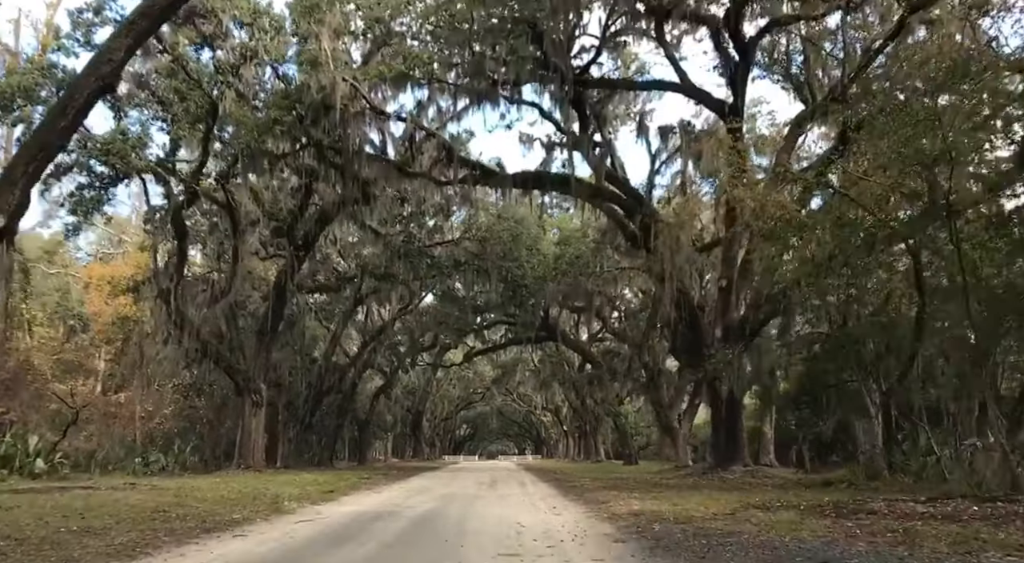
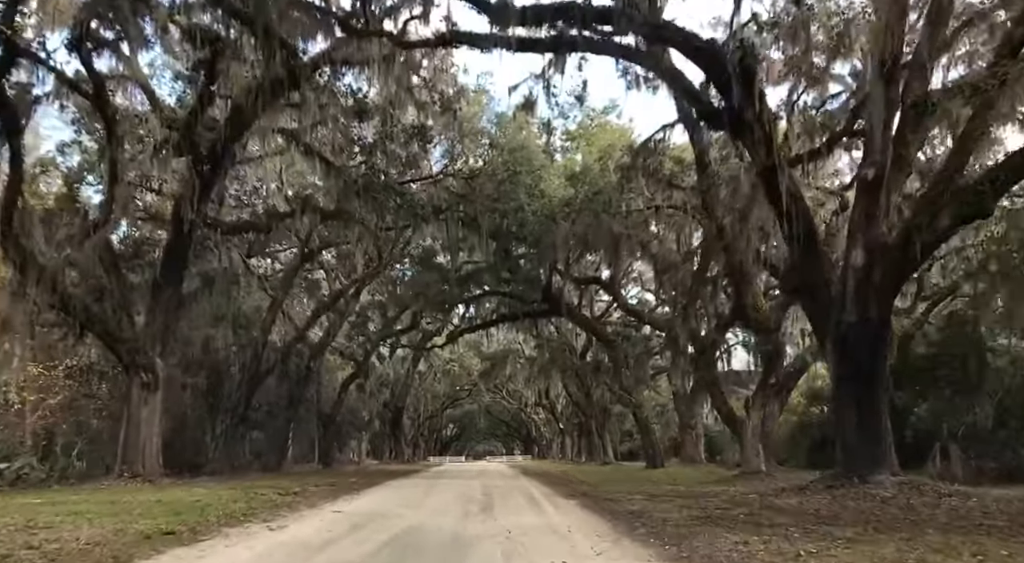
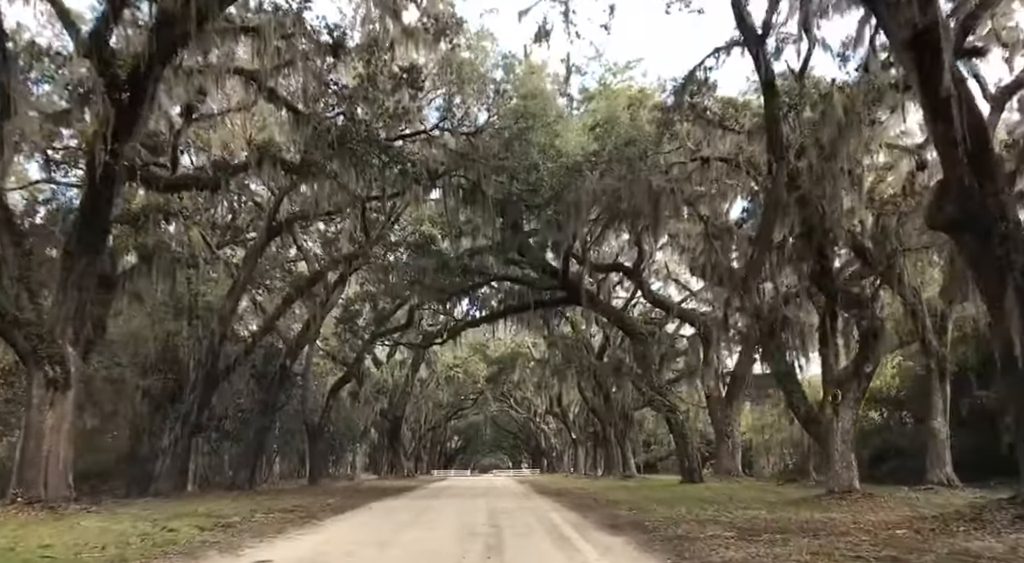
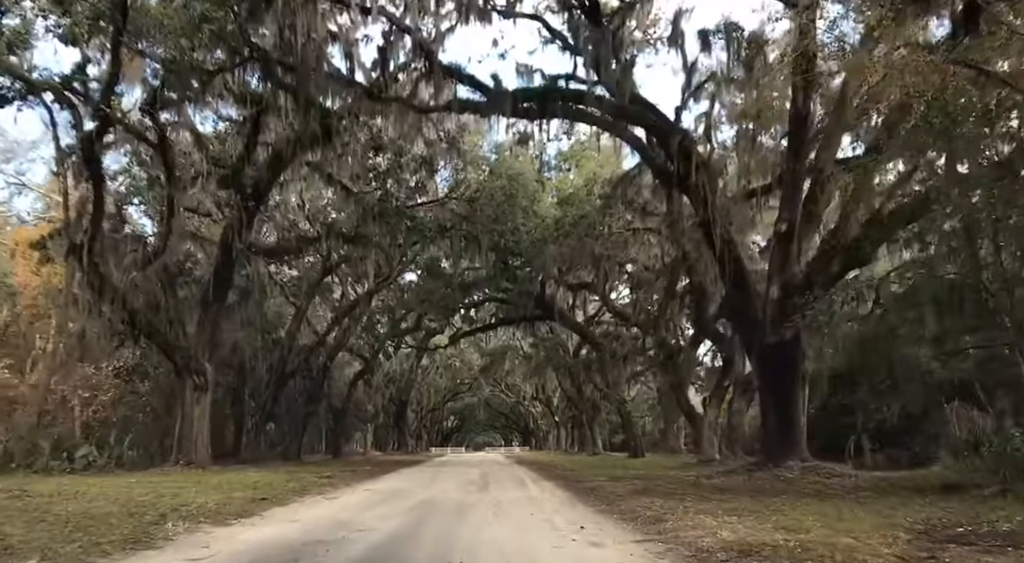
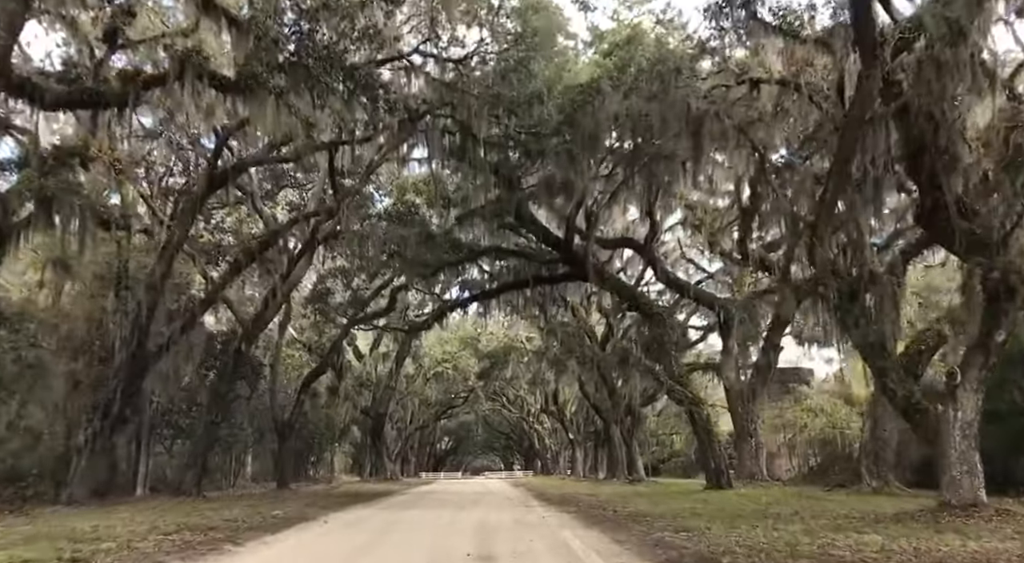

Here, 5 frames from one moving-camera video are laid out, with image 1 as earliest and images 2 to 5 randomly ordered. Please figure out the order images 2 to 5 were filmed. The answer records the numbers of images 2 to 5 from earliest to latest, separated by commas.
4, 2, 3, 5
